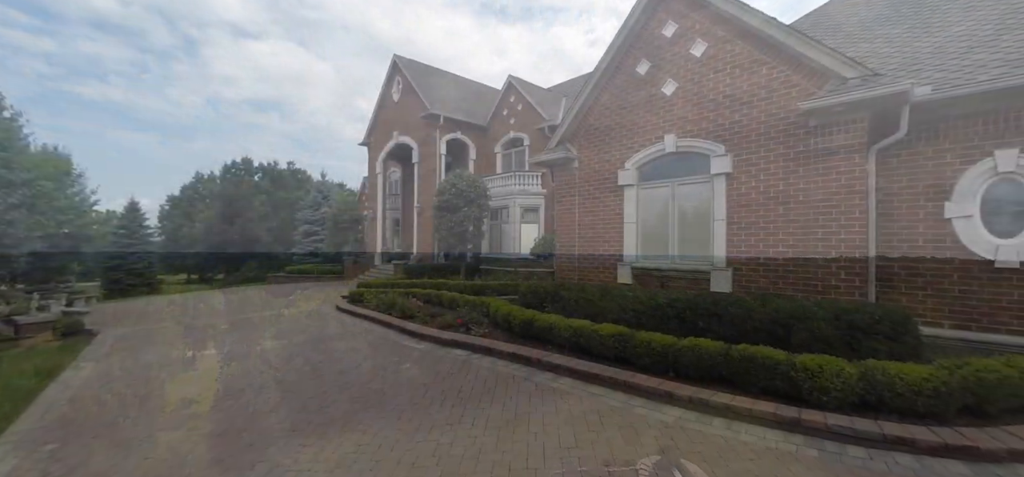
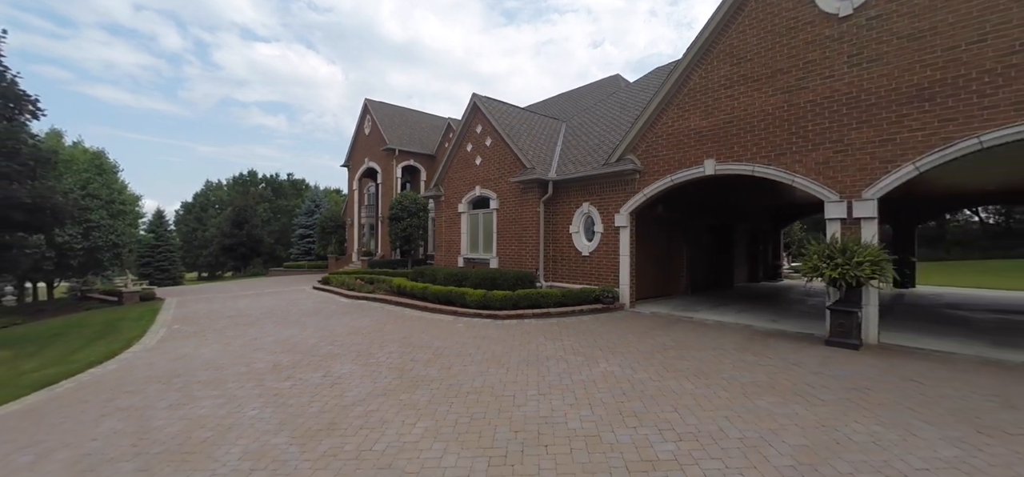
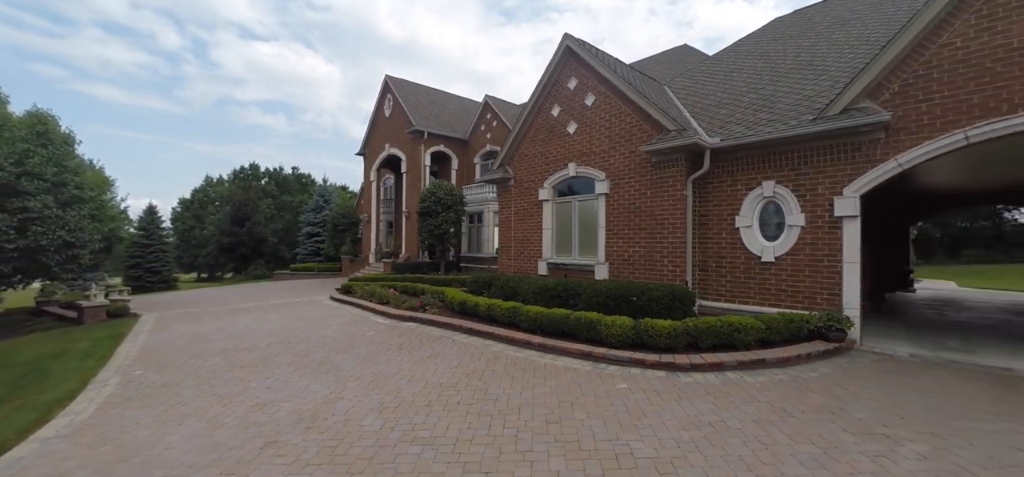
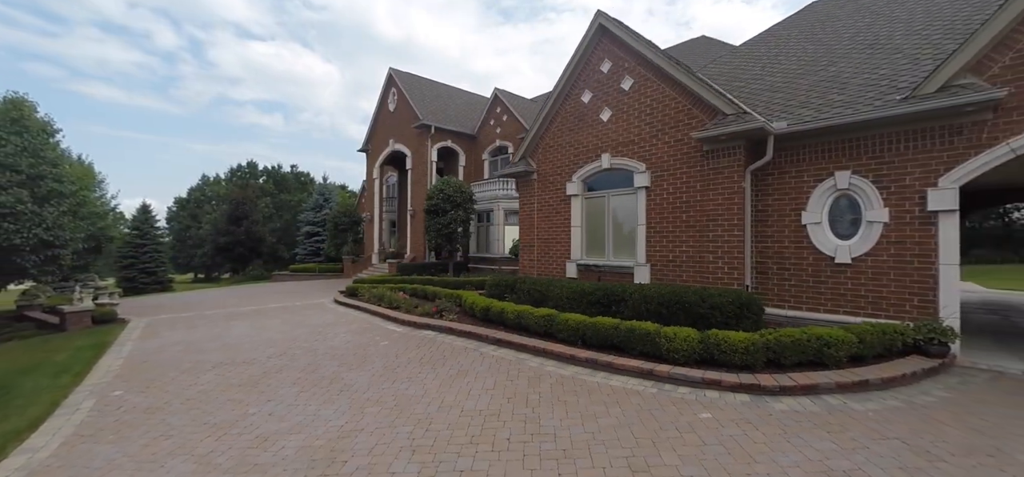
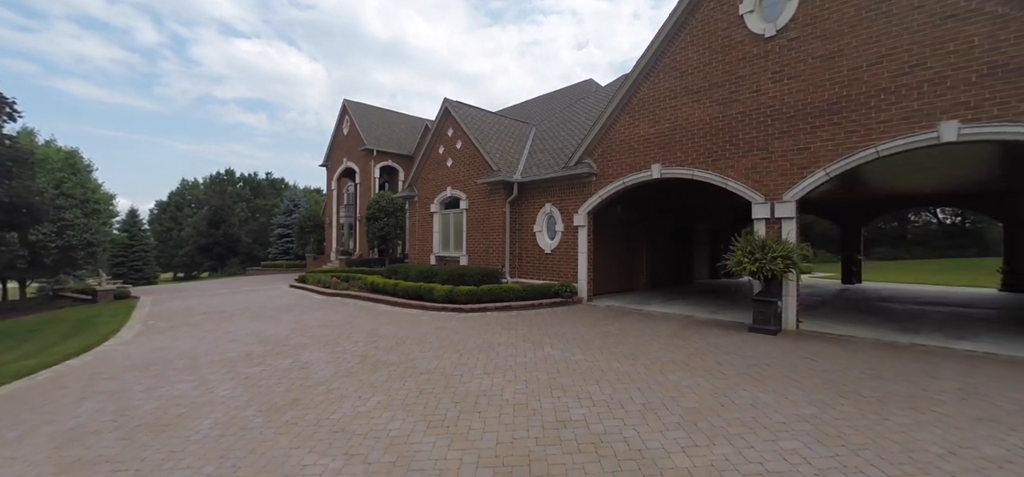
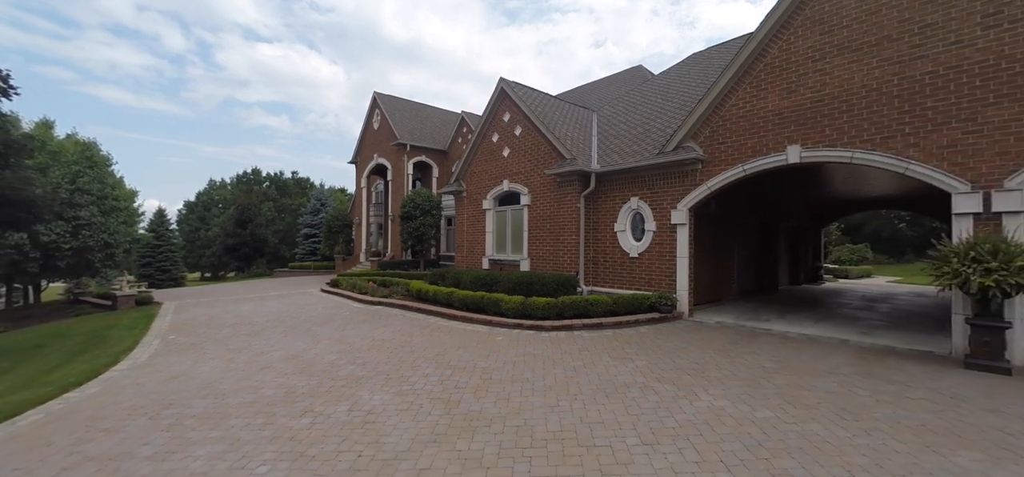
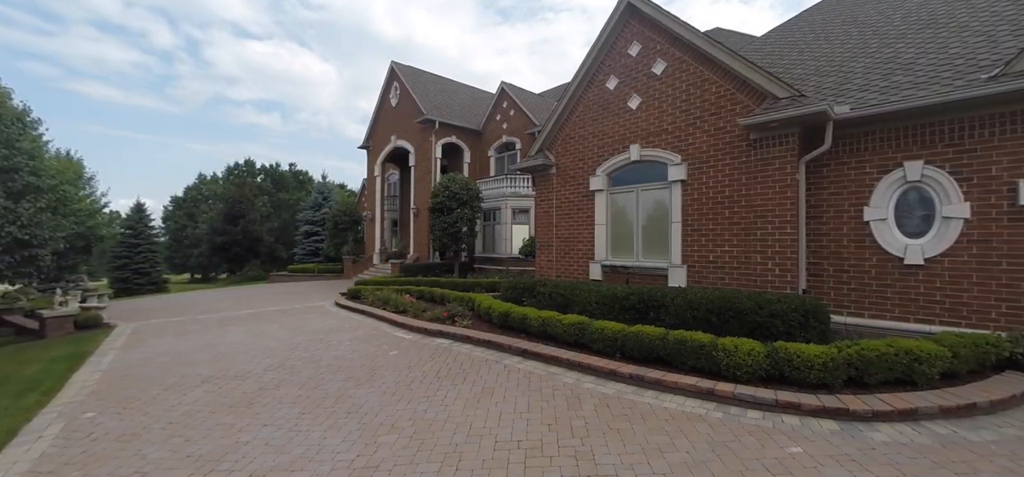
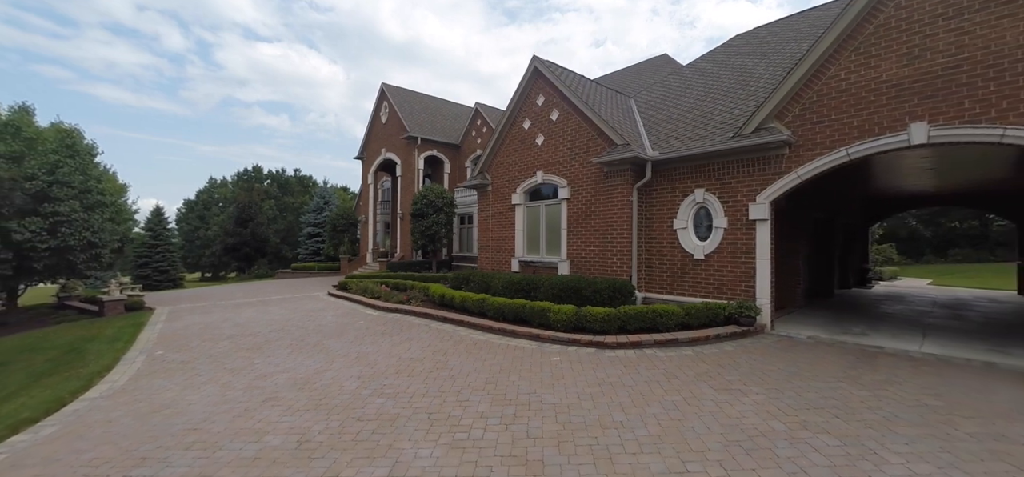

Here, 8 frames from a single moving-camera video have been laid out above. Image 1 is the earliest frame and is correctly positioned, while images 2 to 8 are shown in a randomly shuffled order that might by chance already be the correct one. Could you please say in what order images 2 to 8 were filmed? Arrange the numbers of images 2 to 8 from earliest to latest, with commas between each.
7, 4, 3, 8, 6, 2, 5
